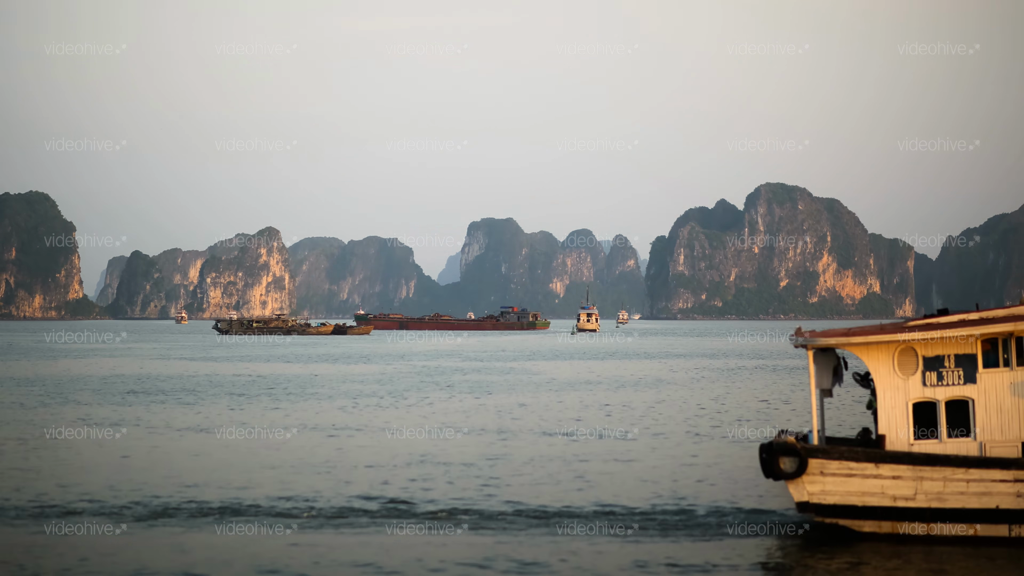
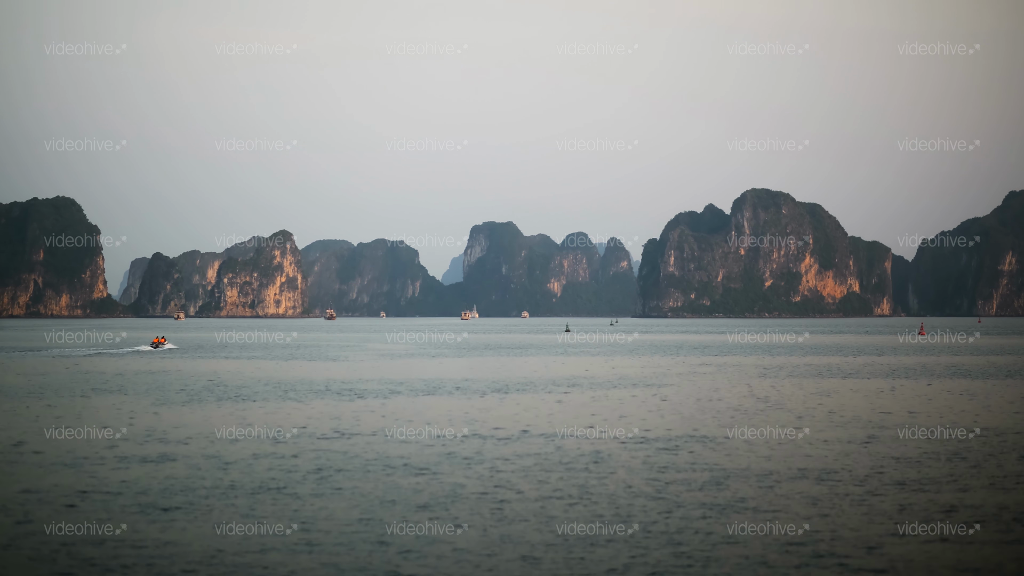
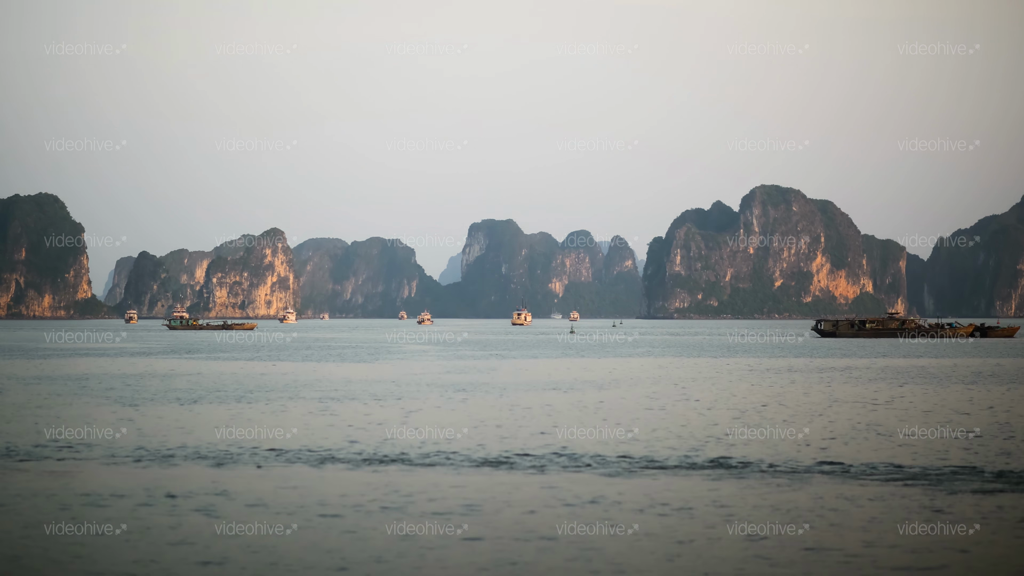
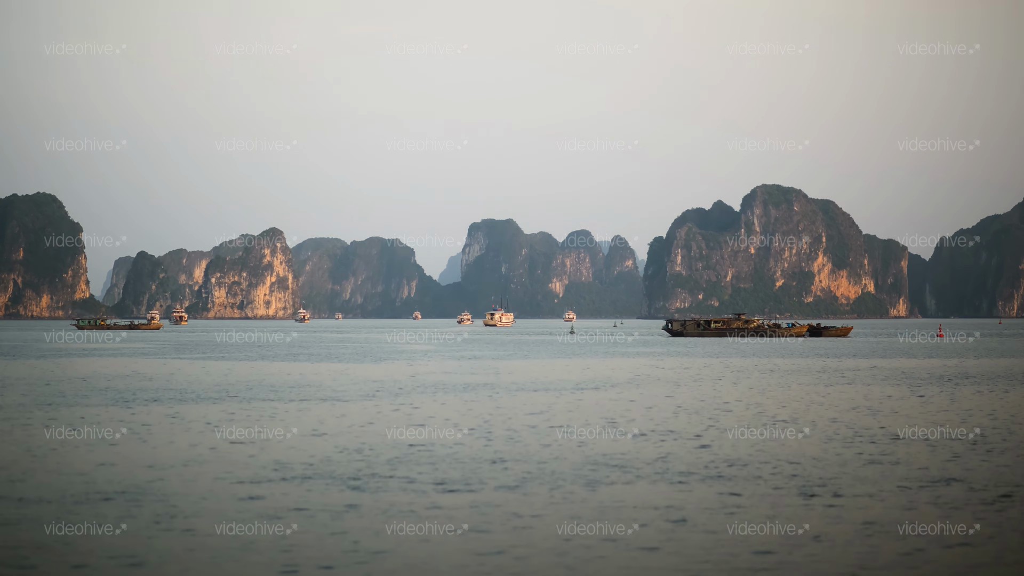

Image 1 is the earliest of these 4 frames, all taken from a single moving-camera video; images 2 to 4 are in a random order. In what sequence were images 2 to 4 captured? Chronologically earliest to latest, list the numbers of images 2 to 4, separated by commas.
4, 3, 2
